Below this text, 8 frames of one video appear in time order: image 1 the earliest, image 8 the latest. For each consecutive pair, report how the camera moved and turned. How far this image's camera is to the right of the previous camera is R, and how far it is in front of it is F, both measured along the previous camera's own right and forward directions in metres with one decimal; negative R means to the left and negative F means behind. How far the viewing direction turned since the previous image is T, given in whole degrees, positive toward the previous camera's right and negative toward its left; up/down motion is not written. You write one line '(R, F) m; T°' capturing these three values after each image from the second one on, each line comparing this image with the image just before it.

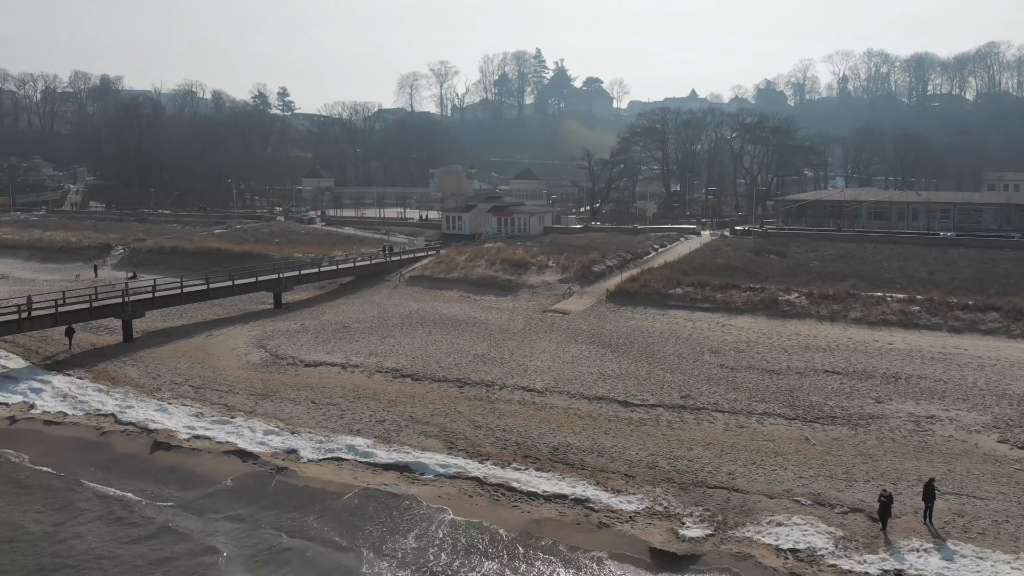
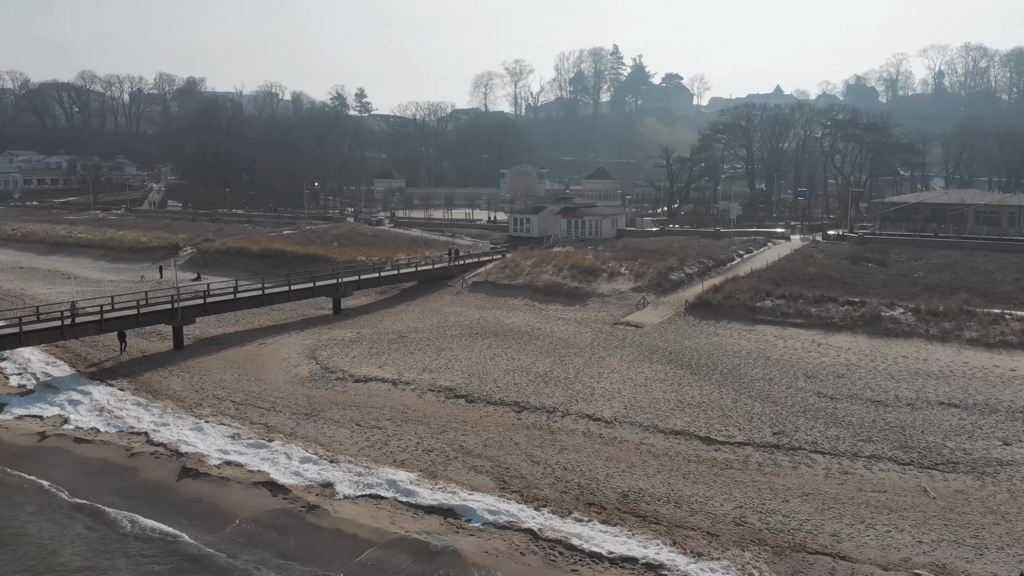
(+0.2, +2.8) m; -5°
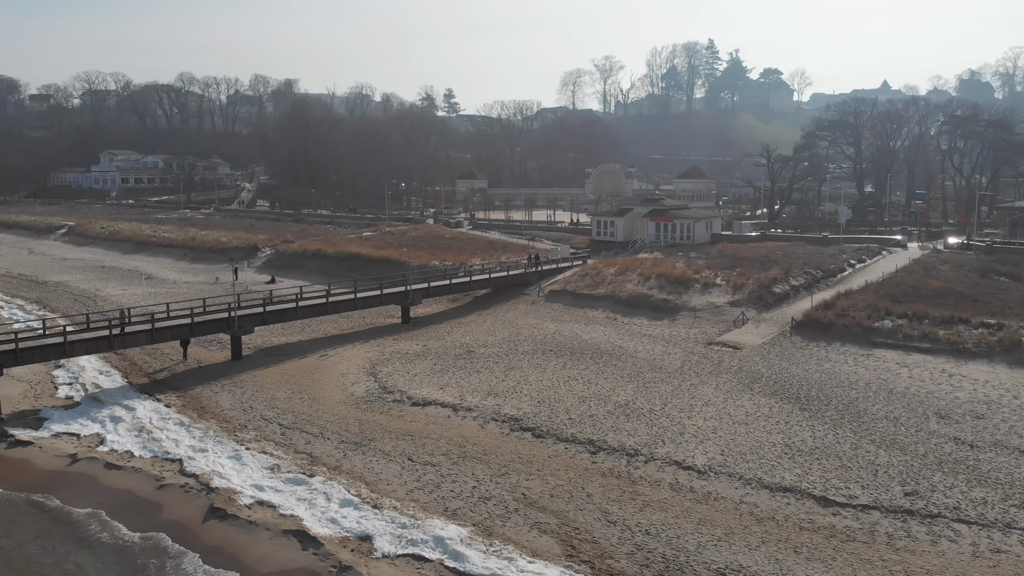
(+0.3, +3.2) m; -5°
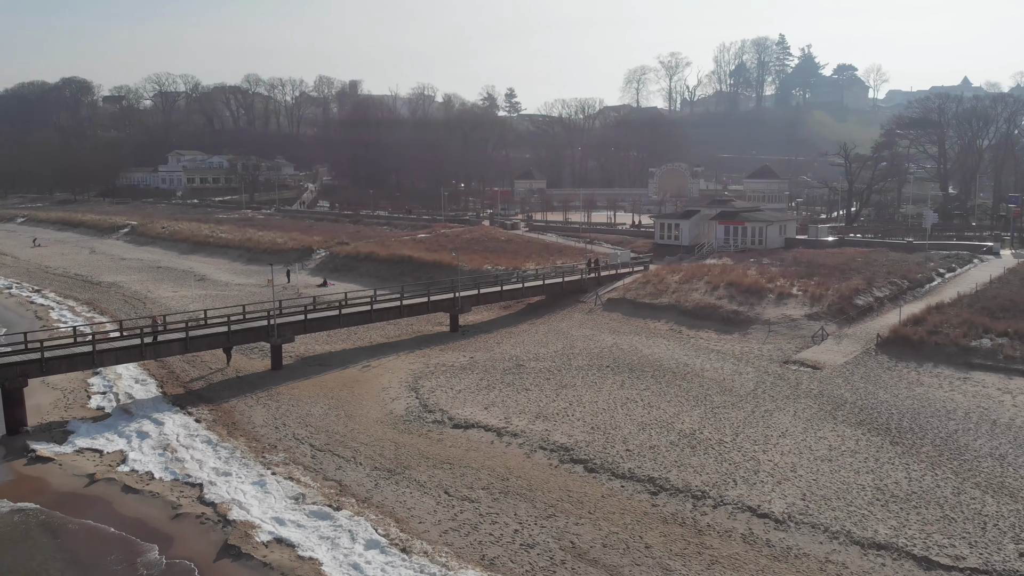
(+0.2, +2.2) m; -4°
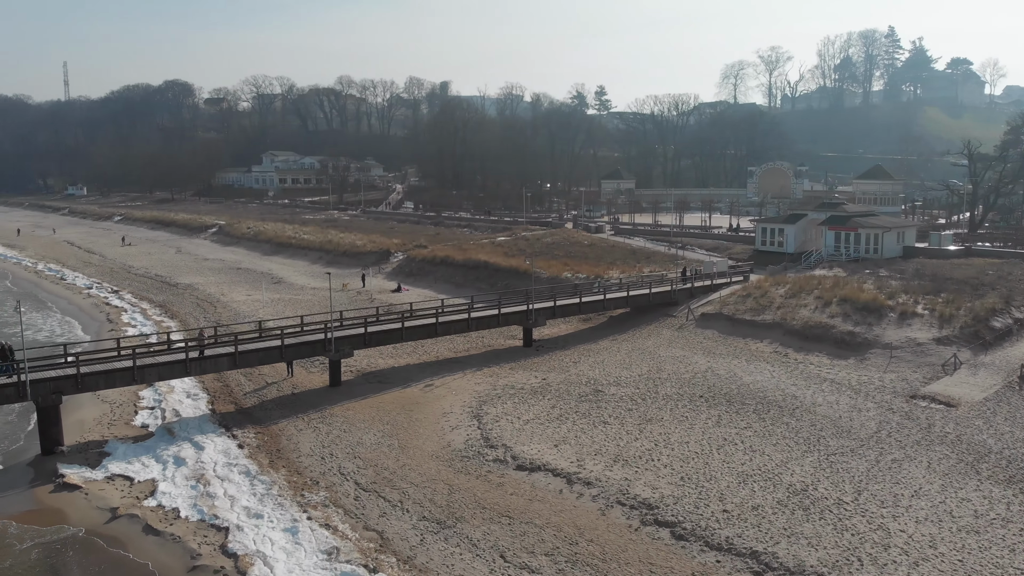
(+0.3, +3.1) m; -5°
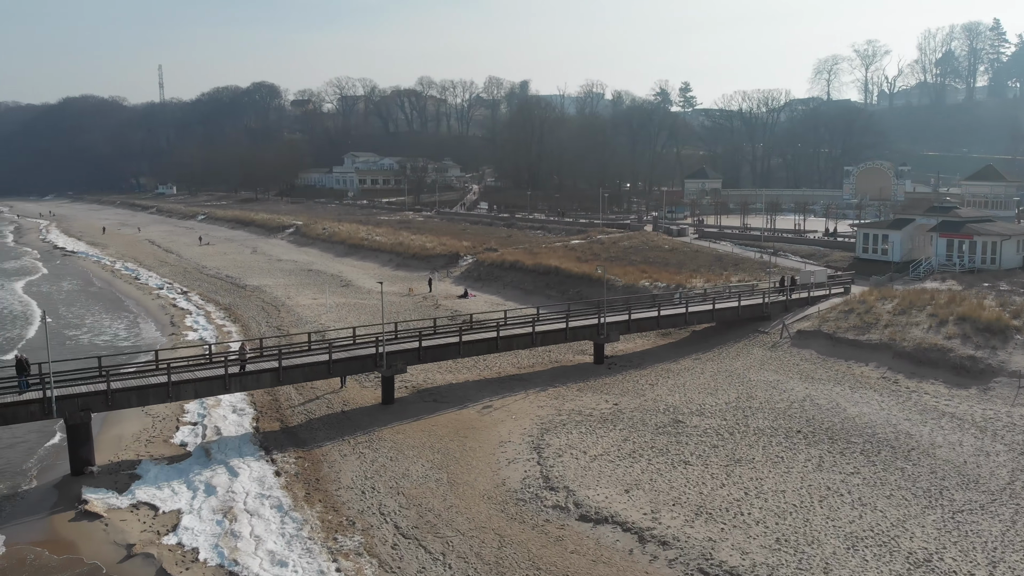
(+0.3, +2.7) m; -5°
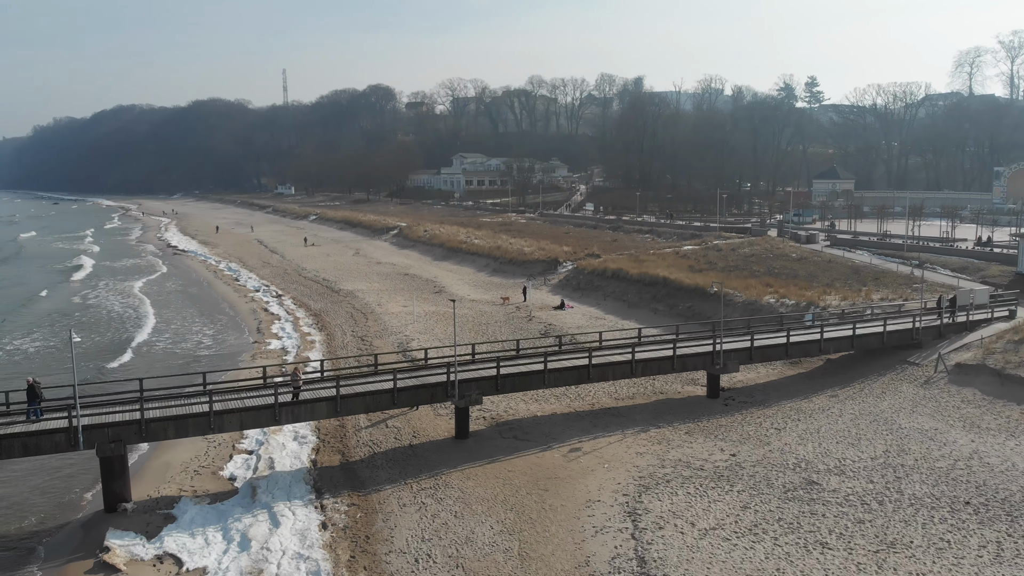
(+0.3, +3.7) m; -7°
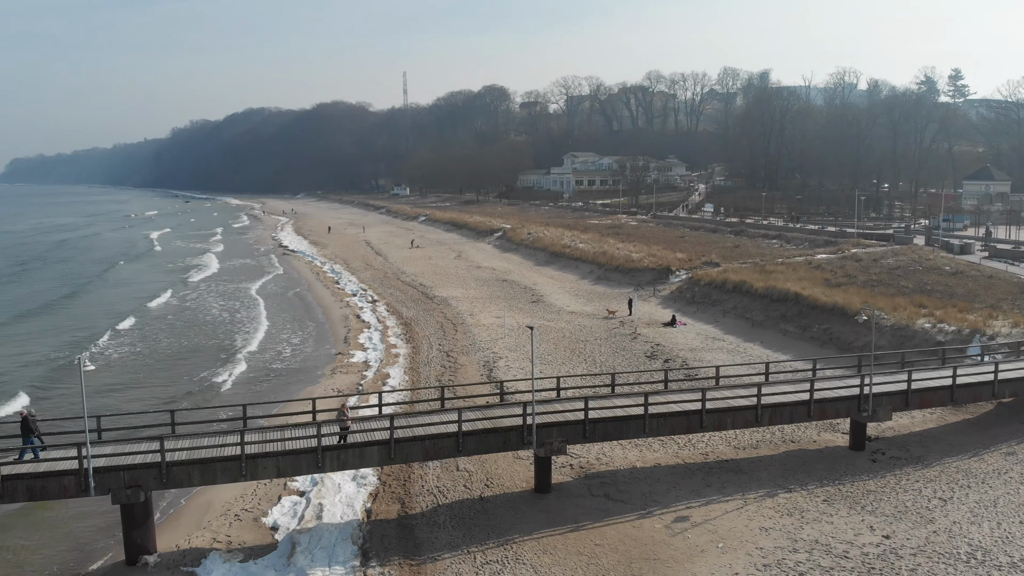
(+0.4, +3.8) m; -7°
